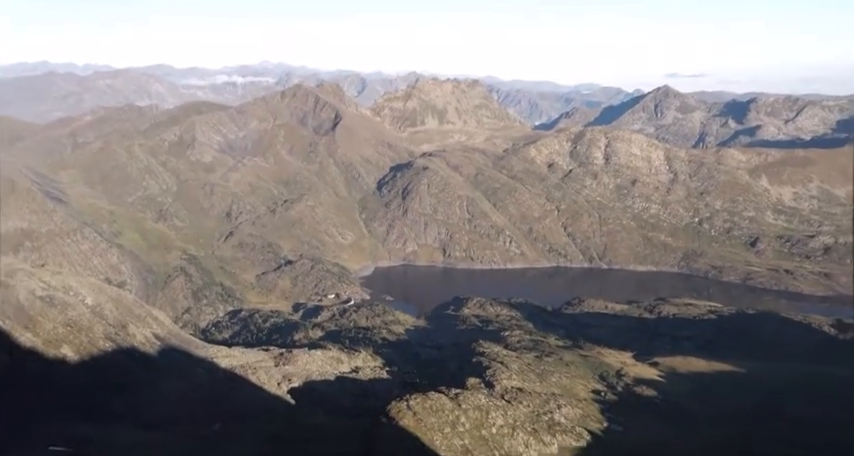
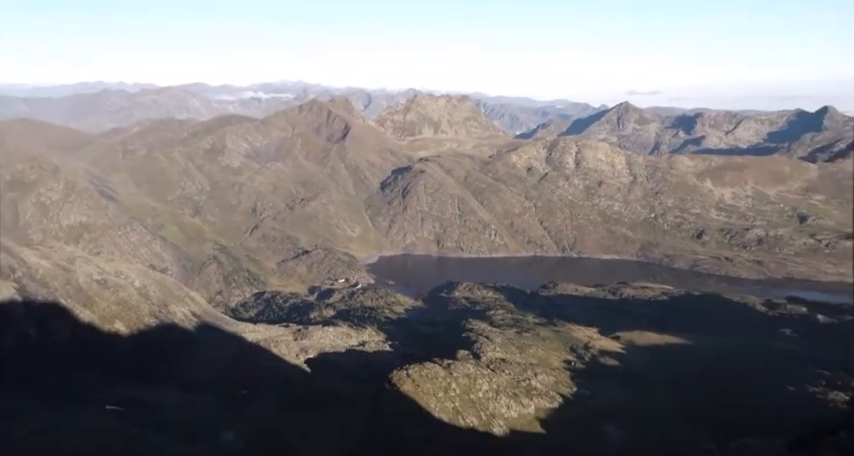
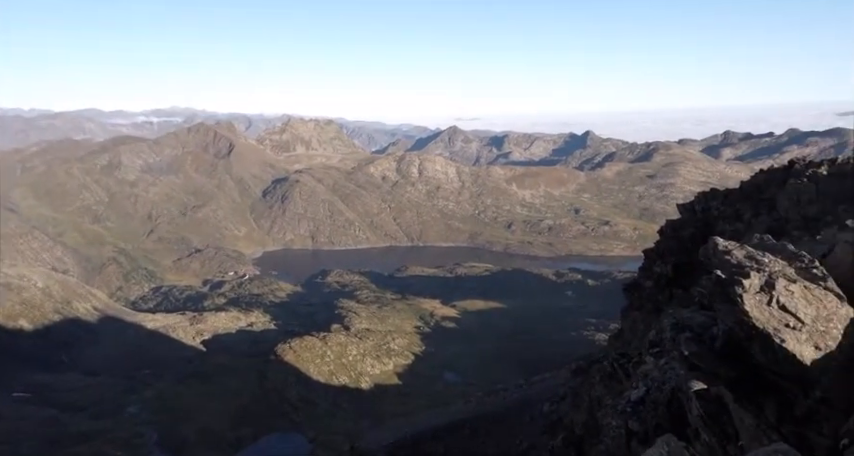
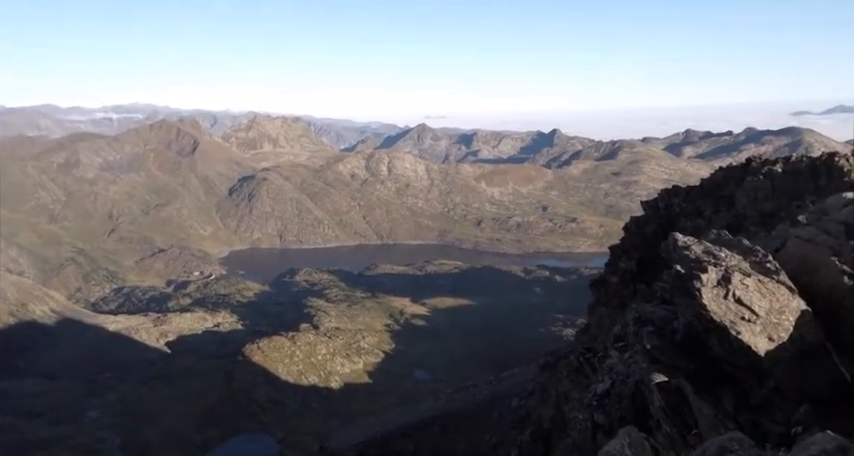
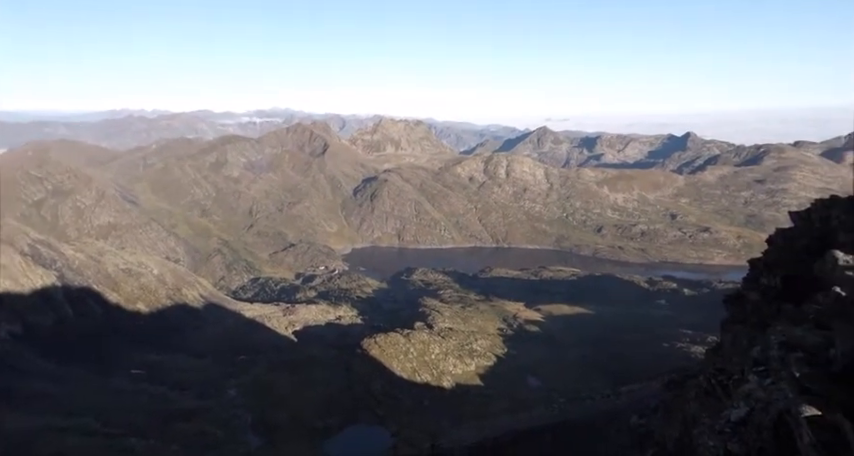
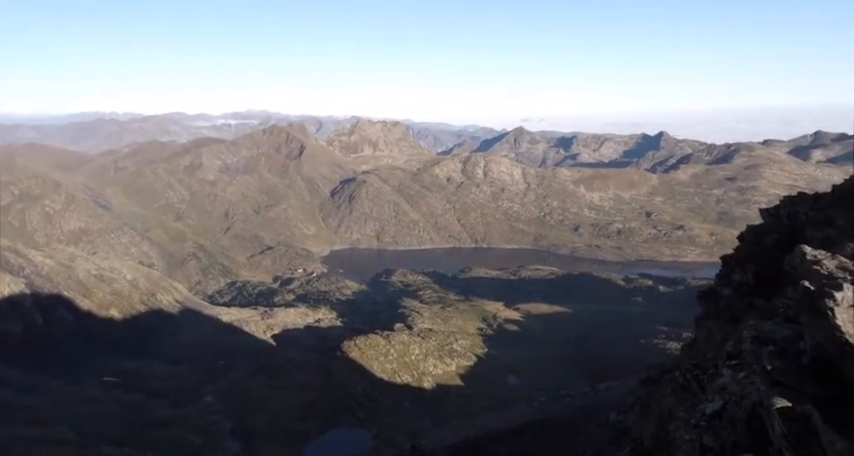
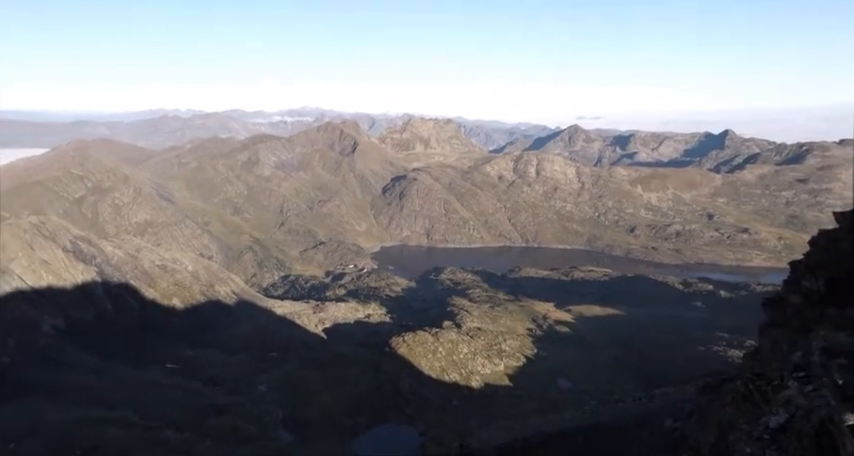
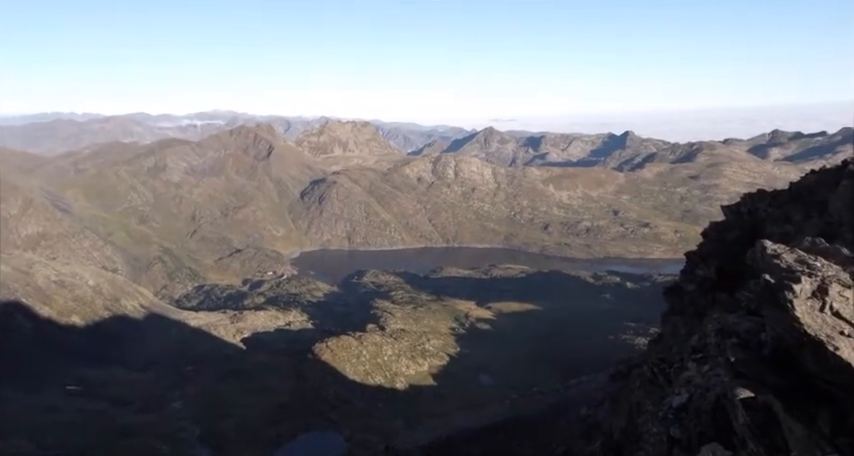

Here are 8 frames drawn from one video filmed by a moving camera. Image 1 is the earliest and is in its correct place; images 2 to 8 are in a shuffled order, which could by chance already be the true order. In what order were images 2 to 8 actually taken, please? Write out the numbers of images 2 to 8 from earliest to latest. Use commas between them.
2, 7, 5, 6, 8, 3, 4
